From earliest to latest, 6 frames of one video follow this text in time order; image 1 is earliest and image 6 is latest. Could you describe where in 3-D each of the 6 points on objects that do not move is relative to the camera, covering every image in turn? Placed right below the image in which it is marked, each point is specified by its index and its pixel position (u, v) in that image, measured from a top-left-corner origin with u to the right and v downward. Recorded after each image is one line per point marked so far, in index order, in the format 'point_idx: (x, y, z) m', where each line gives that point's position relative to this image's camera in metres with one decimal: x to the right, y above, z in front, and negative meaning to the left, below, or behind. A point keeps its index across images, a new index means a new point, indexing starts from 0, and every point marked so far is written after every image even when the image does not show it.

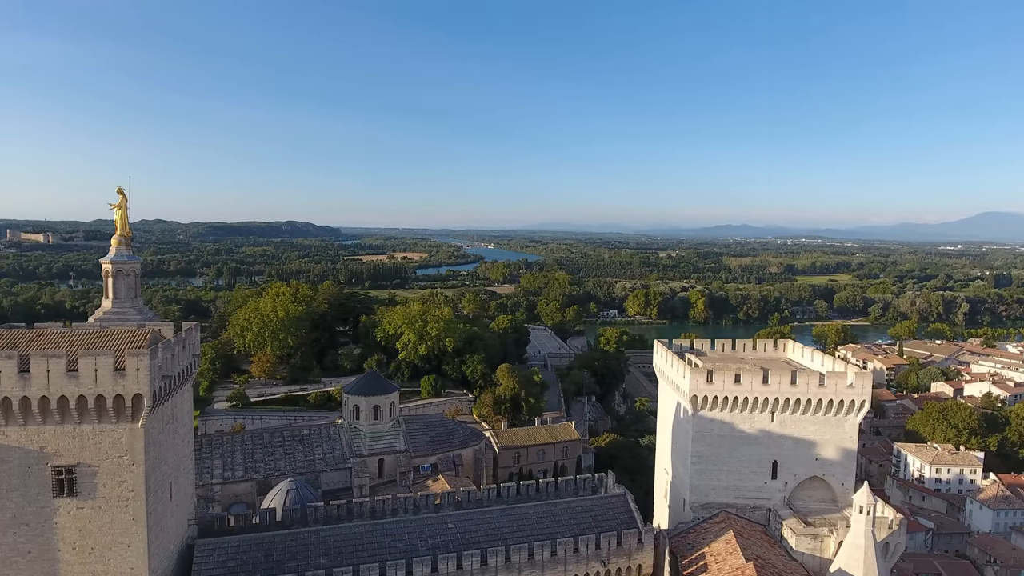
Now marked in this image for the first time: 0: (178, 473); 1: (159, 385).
0: (-8.5, -4.7, +16.0) m
1: (-7.8, -2.1, +13.8) m
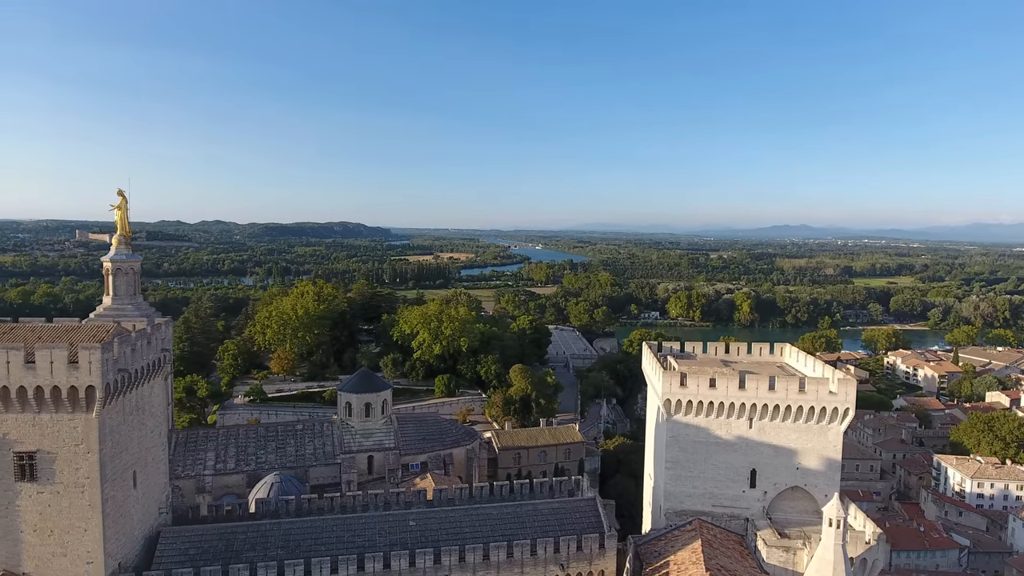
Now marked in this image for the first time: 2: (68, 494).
0: (-9.8, -4.6, +16.7) m
1: (-9.2, -2.1, +14.5) m
2: (-10.1, -4.7, +14.3) m
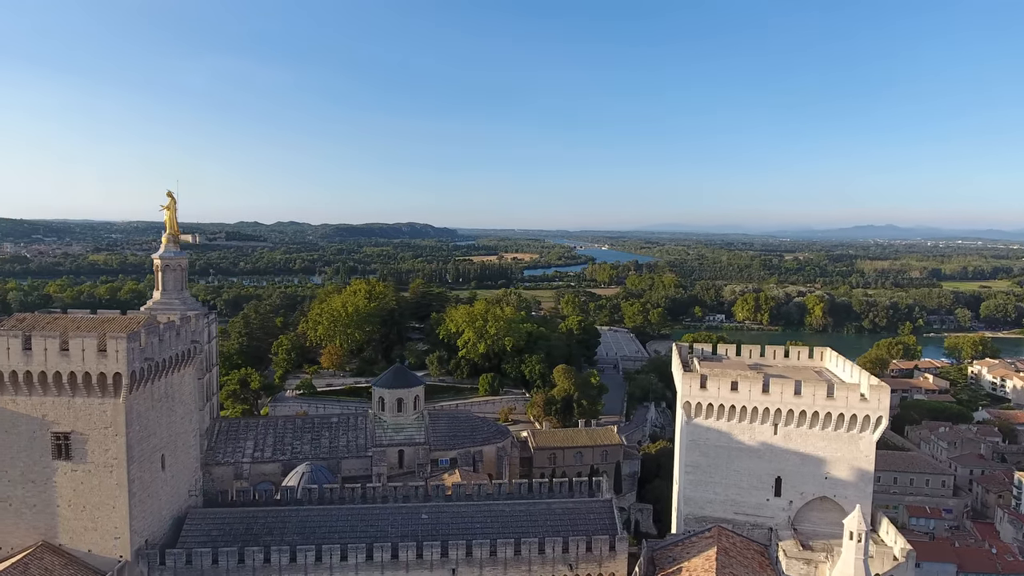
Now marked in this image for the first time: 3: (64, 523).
0: (-9.5, -4.5, +17.7) m
1: (-9.2, -1.9, +15.5) m
2: (-10.1, -4.6, +15.4) m
3: (-11.1, -5.8, +15.5) m
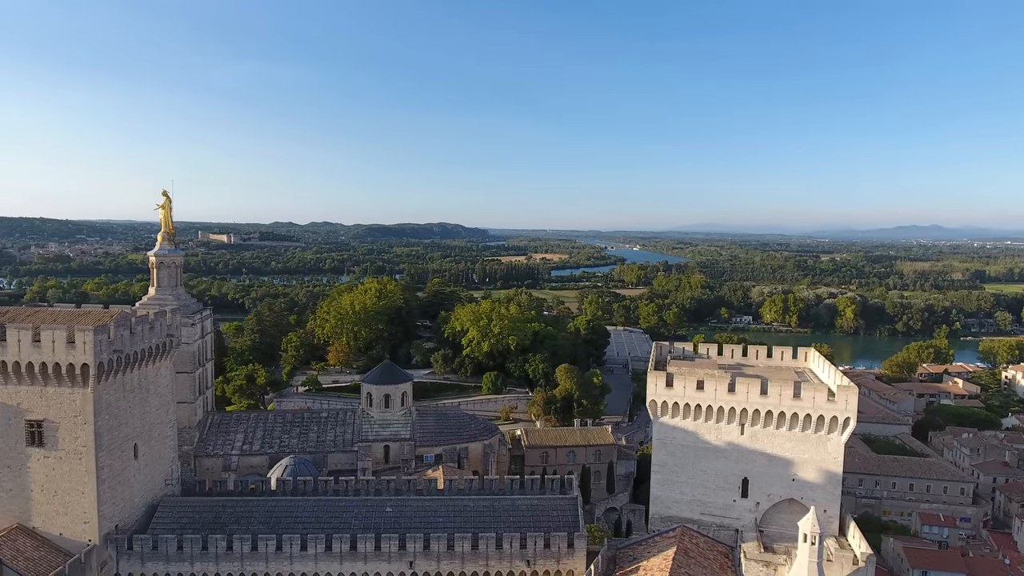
0: (-10.7, -4.4, +18.4) m
1: (-10.4, -1.8, +16.1) m
2: (-11.4, -4.4, +16.1) m
3: (-12.3, -5.7, +16.3) m
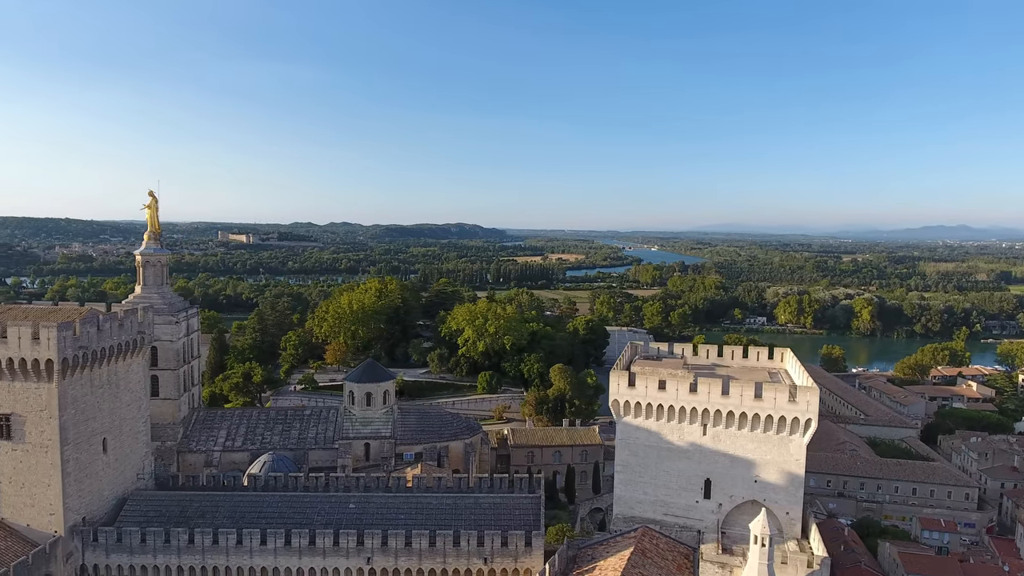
0: (-11.8, -4.3, +18.8) m
1: (-11.6, -1.7, +16.5) m
2: (-12.6, -4.4, +16.5) m
3: (-13.5, -5.6, +16.7) m
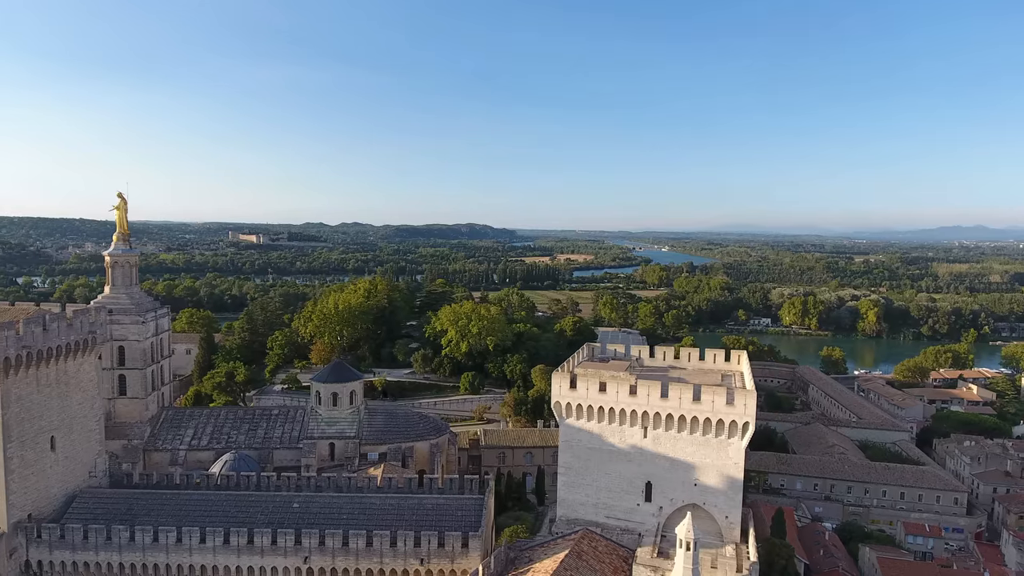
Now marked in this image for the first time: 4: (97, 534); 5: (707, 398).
0: (-13.5, -4.3, +19.1) m
1: (-13.4, -1.8, +16.8) m
2: (-14.4, -4.4, +16.9) m
3: (-15.3, -5.7, +17.1) m
4: (-11.5, -6.8, +17.4) m
5: (+5.5, -3.1, +17.5) m
